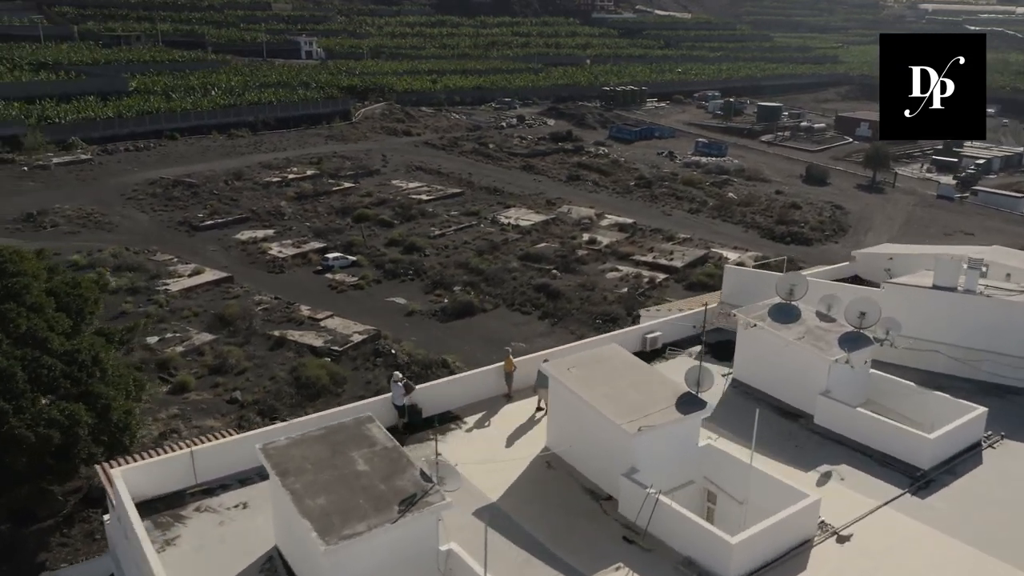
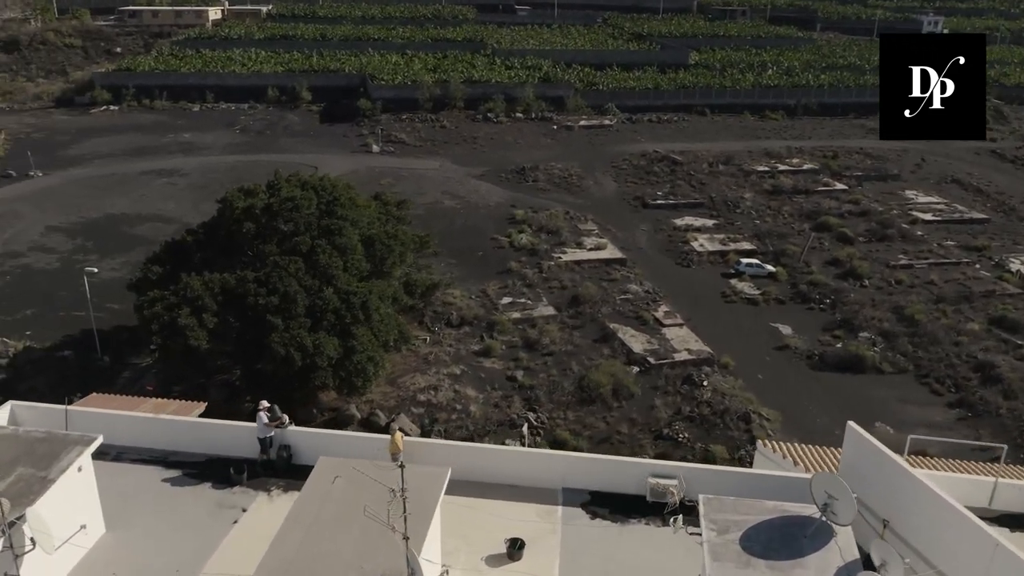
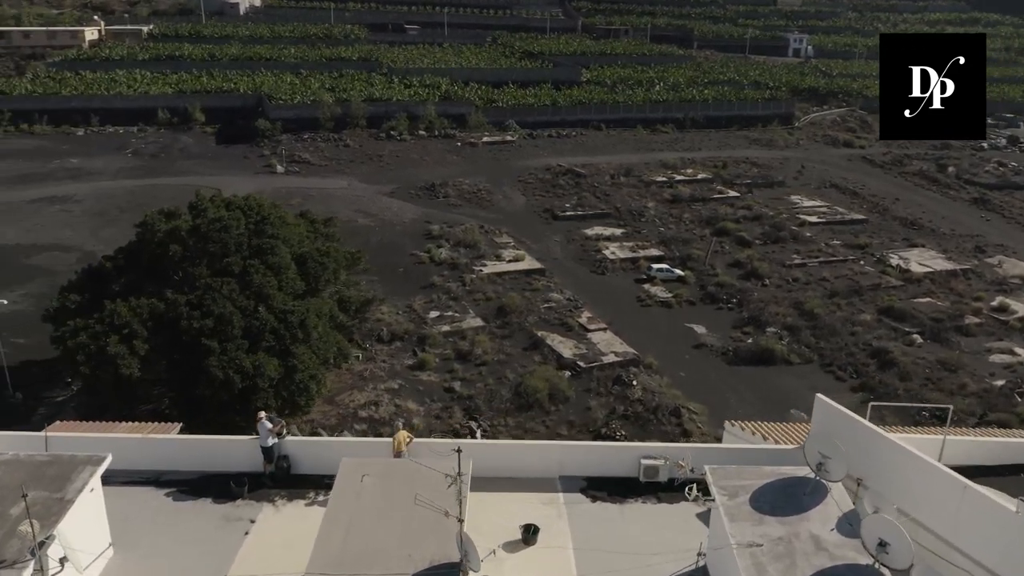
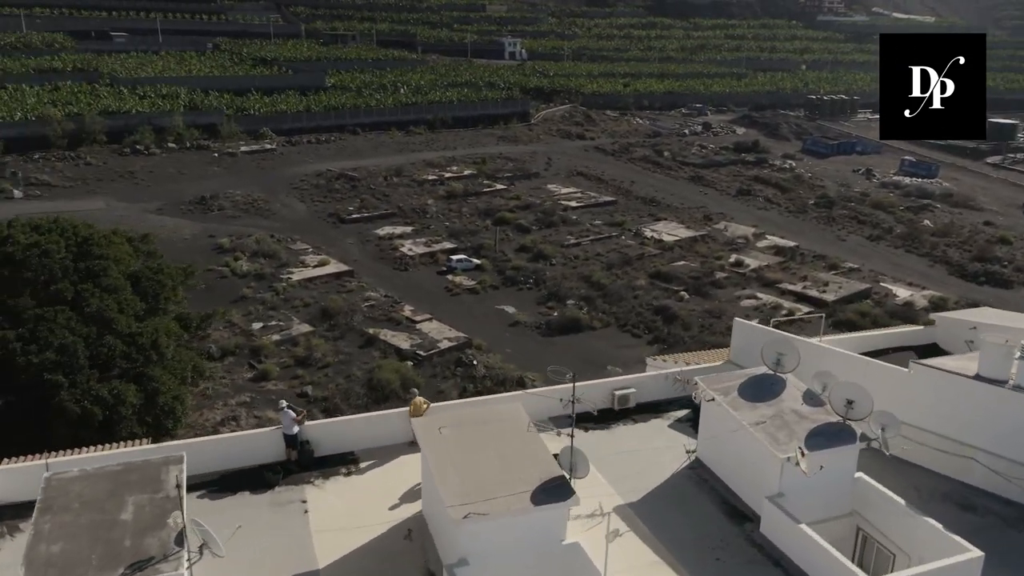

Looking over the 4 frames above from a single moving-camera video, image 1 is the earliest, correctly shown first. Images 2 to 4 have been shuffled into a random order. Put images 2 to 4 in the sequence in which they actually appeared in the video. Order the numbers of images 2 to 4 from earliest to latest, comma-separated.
4, 3, 2
